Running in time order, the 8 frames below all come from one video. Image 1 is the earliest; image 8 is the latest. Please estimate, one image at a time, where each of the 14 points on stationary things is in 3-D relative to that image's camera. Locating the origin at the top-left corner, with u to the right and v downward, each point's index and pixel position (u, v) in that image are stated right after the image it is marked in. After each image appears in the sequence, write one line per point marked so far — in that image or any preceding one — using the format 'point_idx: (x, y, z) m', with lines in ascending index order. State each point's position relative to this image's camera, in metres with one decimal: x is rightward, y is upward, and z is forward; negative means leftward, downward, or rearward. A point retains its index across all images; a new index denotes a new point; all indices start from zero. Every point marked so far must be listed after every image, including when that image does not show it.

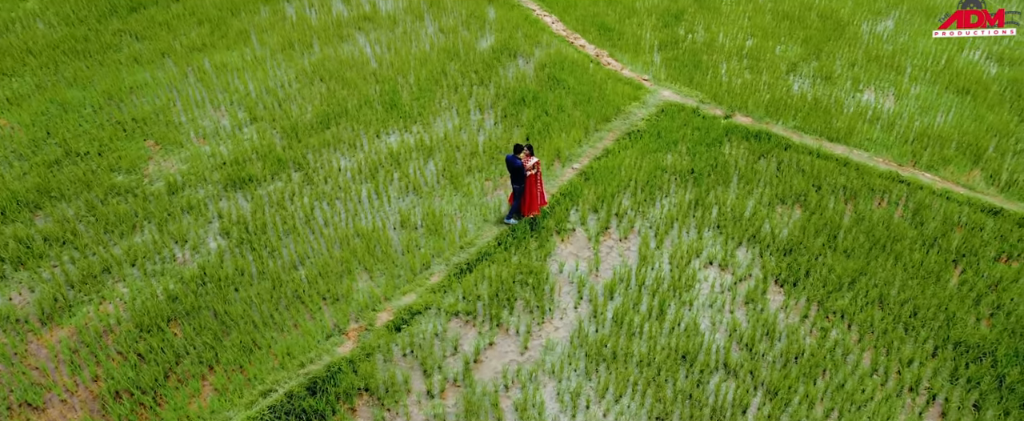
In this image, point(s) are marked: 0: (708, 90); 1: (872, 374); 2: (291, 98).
0: (+2.0, +1.2, +6.6) m
1: (+2.1, -1.0, +3.9) m
2: (-2.1, +1.1, +6.3) m
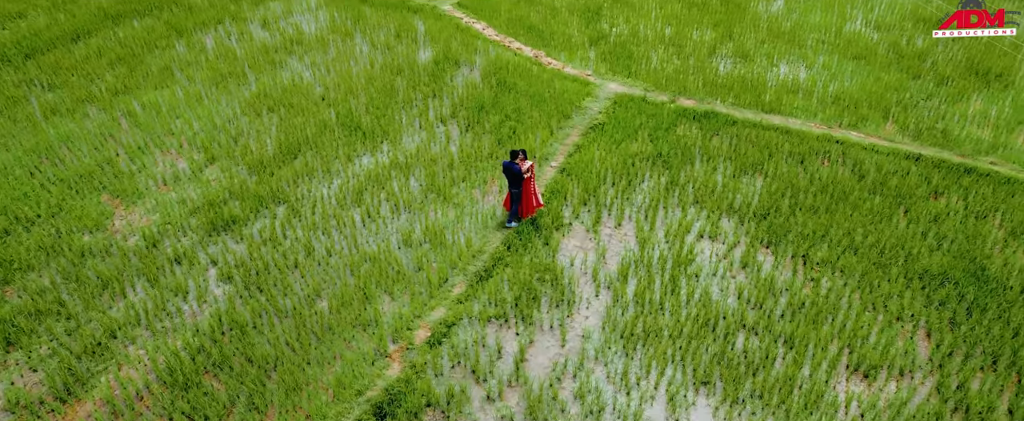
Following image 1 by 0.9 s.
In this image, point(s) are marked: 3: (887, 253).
0: (+1.5, +1.4, +7.1) m
1: (+2.4, -0.7, +4.4) m
2: (-2.5, +0.7, +6.1) m
3: (+2.8, -0.3, +4.8) m
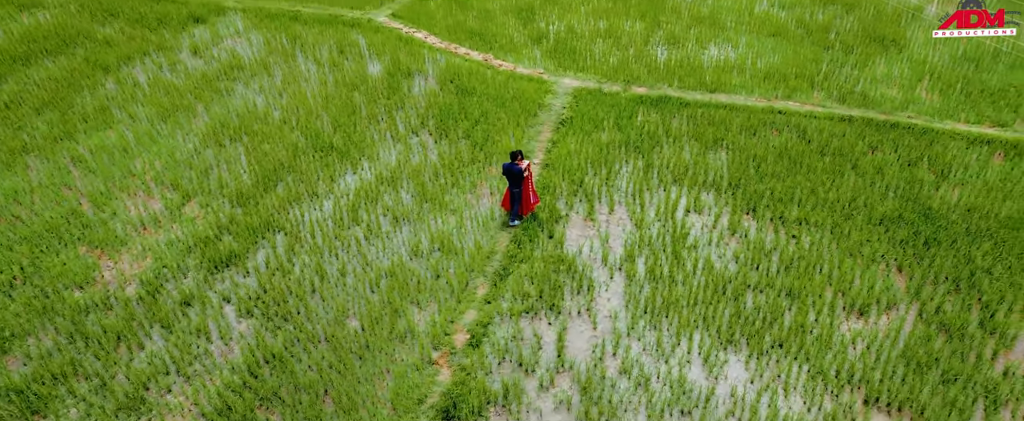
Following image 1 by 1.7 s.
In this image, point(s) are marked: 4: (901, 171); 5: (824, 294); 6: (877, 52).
0: (+1.0, +1.6, +7.4) m
1: (+2.5, -0.4, +5.0) m
2: (-2.7, +0.4, +5.9) m
3: (+2.8, 0.0, +5.5) m
4: (+3.5, +0.3, +5.9) m
5: (+2.2, -0.6, +4.7) m
6: (+4.4, +1.9, +7.9) m
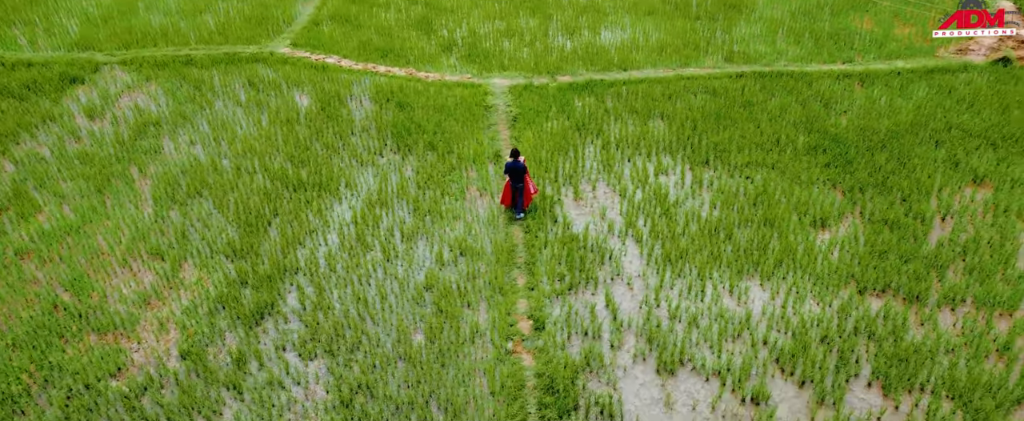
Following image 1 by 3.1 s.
0: (+0.1, +1.7, +7.9) m
1: (+2.6, +0.2, +6.0) m
2: (-2.7, -0.1, +5.6) m
3: (+2.6, +0.6, +6.5) m
4: (+3.1, +1.1, +7.1) m
5: (+2.4, -0.1, +5.6) m
6: (+3.1, +2.7, +9.2) m
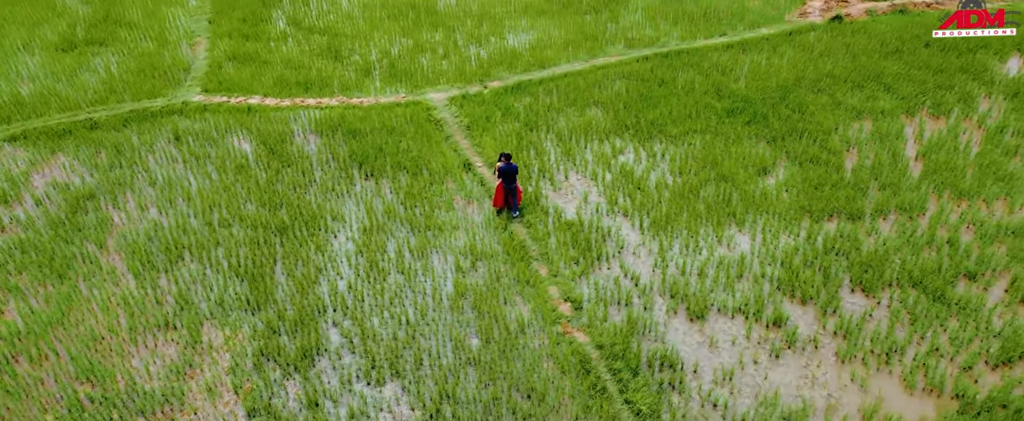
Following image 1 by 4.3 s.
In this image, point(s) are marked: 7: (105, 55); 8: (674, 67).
0: (-0.8, +1.6, +8.2) m
1: (+2.3, +0.7, +6.9) m
2: (-2.6, -0.6, +5.3) m
3: (+2.1, +1.1, +7.4) m
4: (+2.4, +1.6, +8.1) m
5: (+2.2, +0.4, +6.5) m
6: (+1.6, +3.1, +10.2) m
7: (-5.6, +2.1, +9.0) m
8: (+2.0, +1.8, +8.4) m
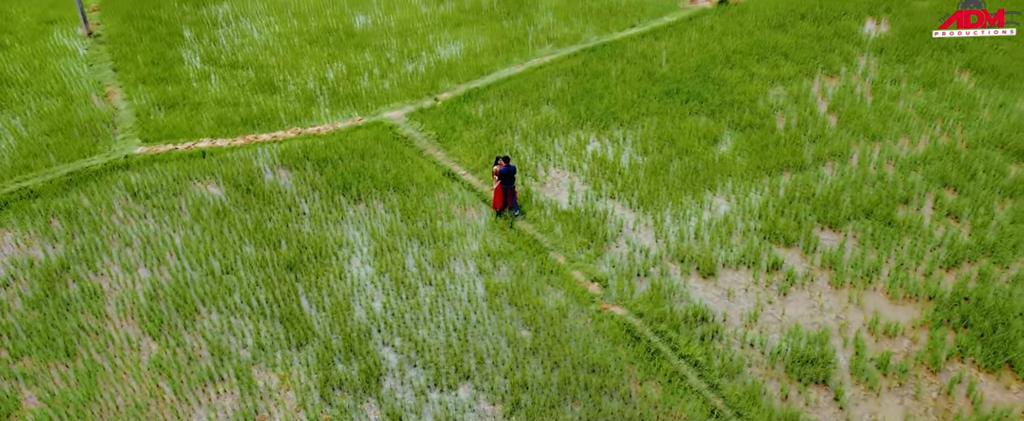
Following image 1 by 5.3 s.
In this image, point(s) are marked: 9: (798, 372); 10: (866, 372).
0: (-1.5, +1.4, +8.3) m
1: (+1.9, +1.0, +7.6) m
2: (-2.3, -1.0, +5.1) m
3: (+1.6, +1.4, +8.1) m
4: (+1.7, +1.9, +8.8) m
5: (+2.0, +0.7, +7.2) m
6: (+0.3, +3.2, +10.7) m
7: (-6.3, +1.1, +8.2) m
8: (+1.2, +2.1, +9.0) m
9: (+2.1, -1.2, +4.8) m
10: (+2.6, -1.2, +4.8) m
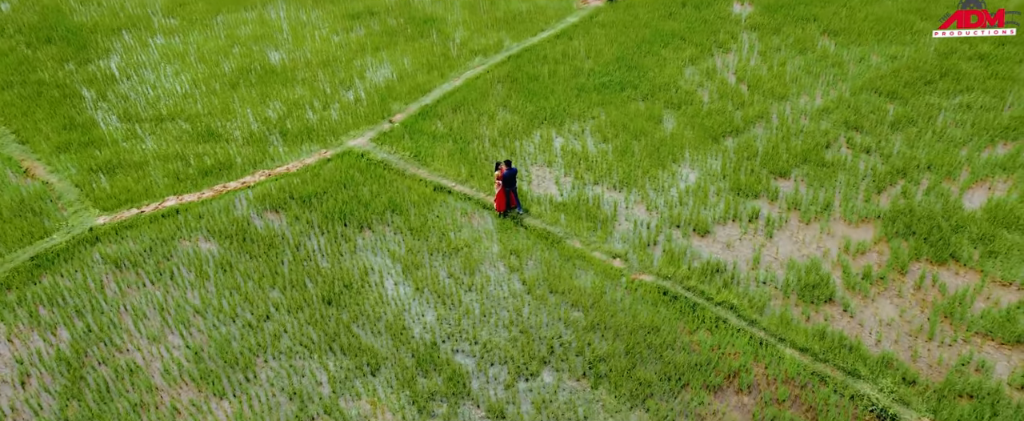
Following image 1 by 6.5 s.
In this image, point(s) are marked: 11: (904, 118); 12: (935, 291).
0: (-2.1, +1.1, +8.4) m
1: (+1.4, +1.3, +8.4) m
2: (-1.8, -1.4, +5.1) m
3: (+1.0, +1.6, +8.8) m
4: (+0.8, +2.1, +9.5) m
5: (+1.6, +1.0, +8.1) m
6: (-1.2, +3.1, +11.1) m
7: (-6.6, -0.1, +7.2) m
8: (+0.3, +2.1, +9.7) m
9: (+2.6, -0.7, +5.7) m
10: (+3.0, -0.6, +5.8) m
11: (+5.0, +1.2, +8.4) m
12: (+3.7, -0.7, +5.8) m
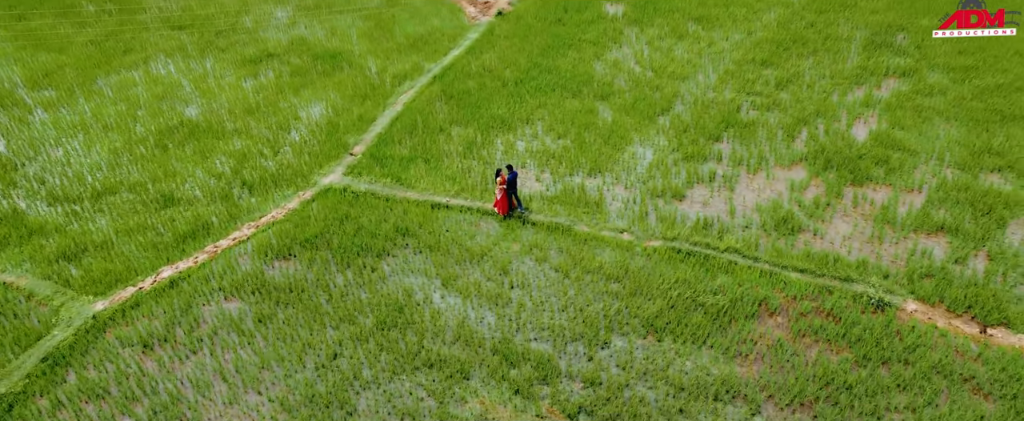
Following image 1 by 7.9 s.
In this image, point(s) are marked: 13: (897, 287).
0: (-2.5, +0.6, +8.4) m
1: (+0.7, +1.4, +9.3) m
2: (-1.0, -1.6, +5.3) m
3: (+0.2, +1.6, +9.6) m
4: (-0.3, +2.0, +10.2) m
5: (+1.1, +1.2, +9.0) m
6: (-2.8, +2.6, +11.2) m
7: (-6.4, -1.4, +6.2) m
8: (-0.8, +2.0, +10.2) m
9: (+2.9, -0.2, +6.9) m
10: (+3.3, 0.0, +7.1) m
11: (+4.2, +2.0, +10.1) m
12: (+3.9, +0.1, +7.2) m
13: (+3.6, -0.7, +6.1) m
